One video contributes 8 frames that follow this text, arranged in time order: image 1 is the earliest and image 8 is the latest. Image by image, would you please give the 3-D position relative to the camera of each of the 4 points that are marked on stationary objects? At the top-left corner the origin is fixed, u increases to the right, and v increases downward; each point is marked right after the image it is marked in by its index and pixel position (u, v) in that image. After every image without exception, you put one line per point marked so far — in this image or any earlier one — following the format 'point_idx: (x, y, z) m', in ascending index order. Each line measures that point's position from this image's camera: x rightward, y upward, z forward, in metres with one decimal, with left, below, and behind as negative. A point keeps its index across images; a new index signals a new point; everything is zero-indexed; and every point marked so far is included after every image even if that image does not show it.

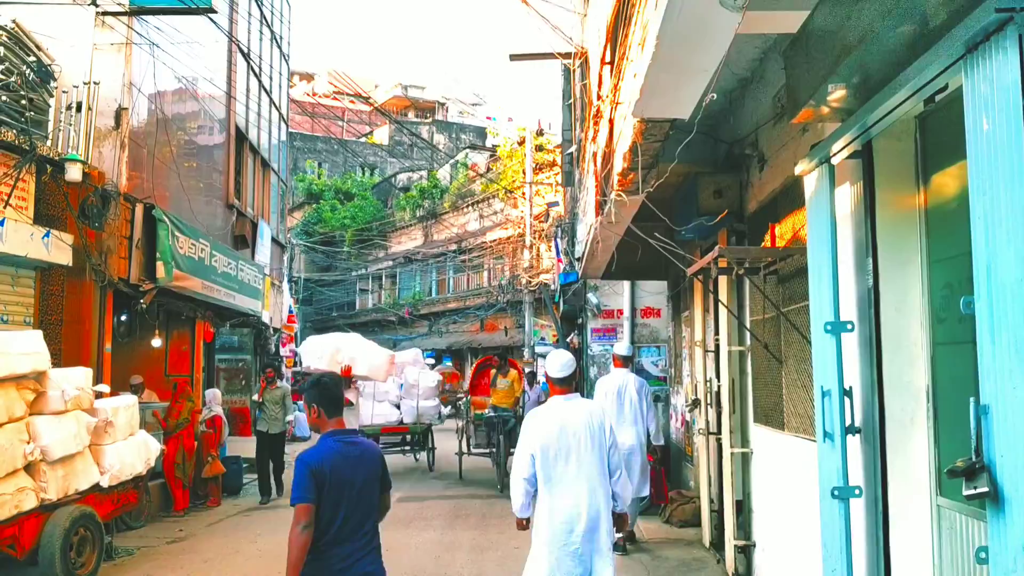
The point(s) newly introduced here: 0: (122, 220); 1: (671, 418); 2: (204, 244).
0: (-4.4, +0.8, +9.4) m
1: (+1.9, -1.6, +9.8) m
2: (-4.3, +0.6, +11.5) m
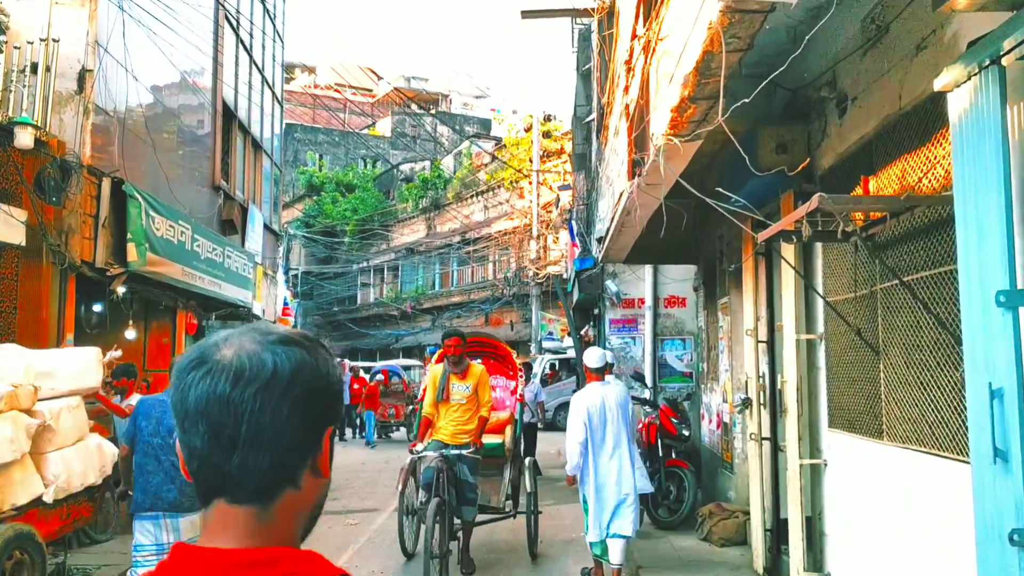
0: (-4.3, +0.9, +8.3) m
1: (+2.0, -1.4, +8.7) m
2: (-4.1, +0.8, +10.5) m
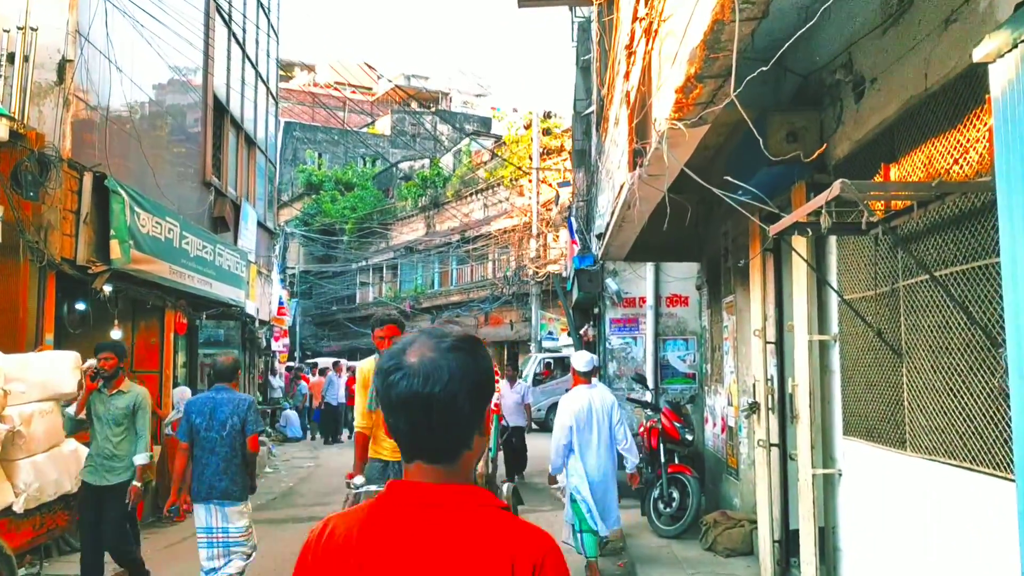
0: (-4.3, +1.0, +8.0) m
1: (+2.0, -1.4, +8.4) m
2: (-4.2, +0.8, +10.2) m
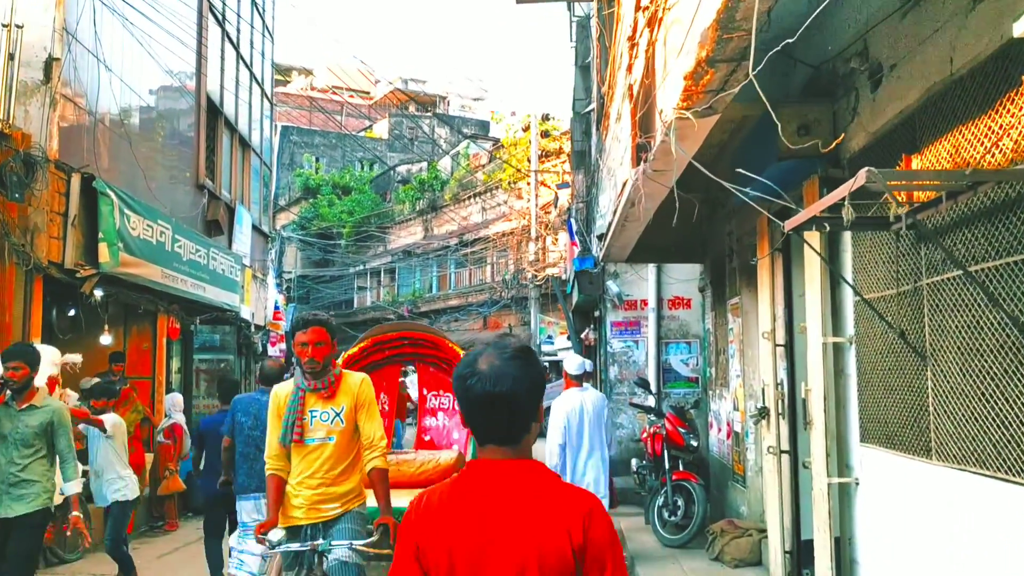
0: (-4.3, +0.9, +7.8) m
1: (+2.0, -1.4, +8.2) m
2: (-4.2, +0.7, +10.0) m
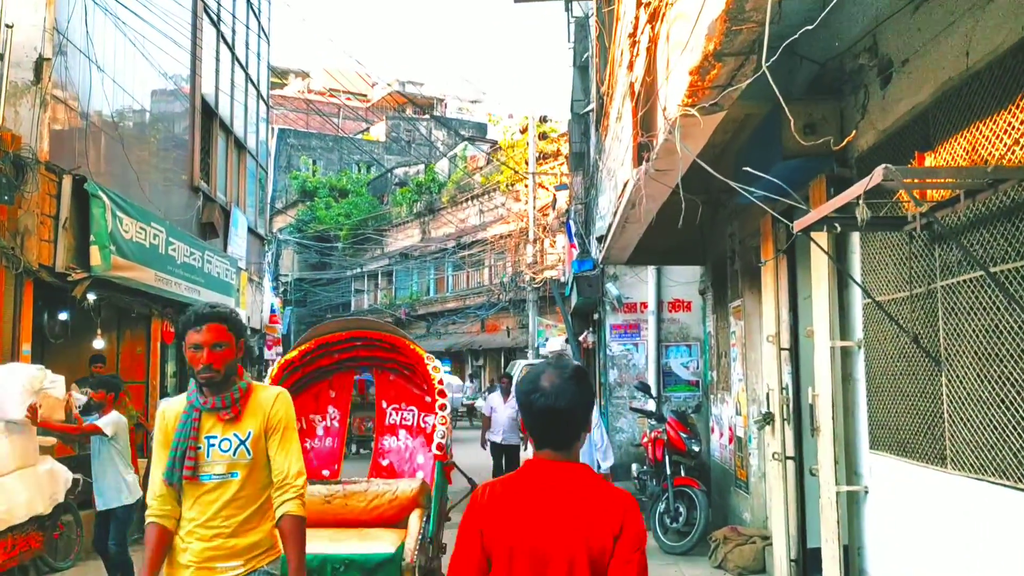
0: (-4.3, +0.9, +7.7) m
1: (+2.0, -1.4, +8.1) m
2: (-4.2, +0.7, +9.8) m
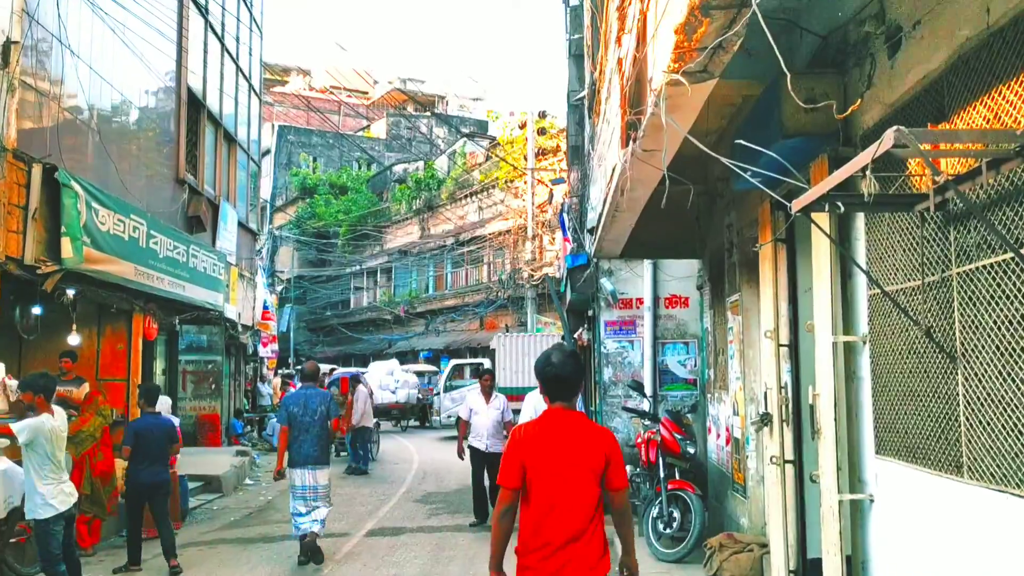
0: (-4.5, +0.9, +7.3) m
1: (+1.8, -1.4, +7.7) m
2: (-4.3, +0.8, +9.5) m
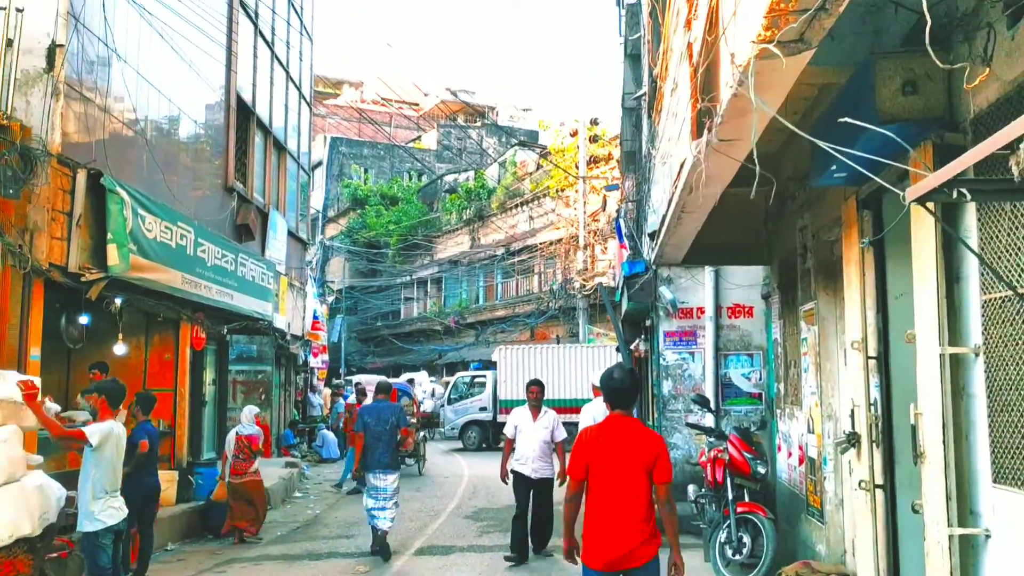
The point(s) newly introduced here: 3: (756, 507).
0: (-4.0, +0.9, +7.2) m
1: (+2.3, -1.4, +7.2) m
2: (-3.7, +0.7, +9.4) m
3: (+1.8, -1.6, +6.0) m
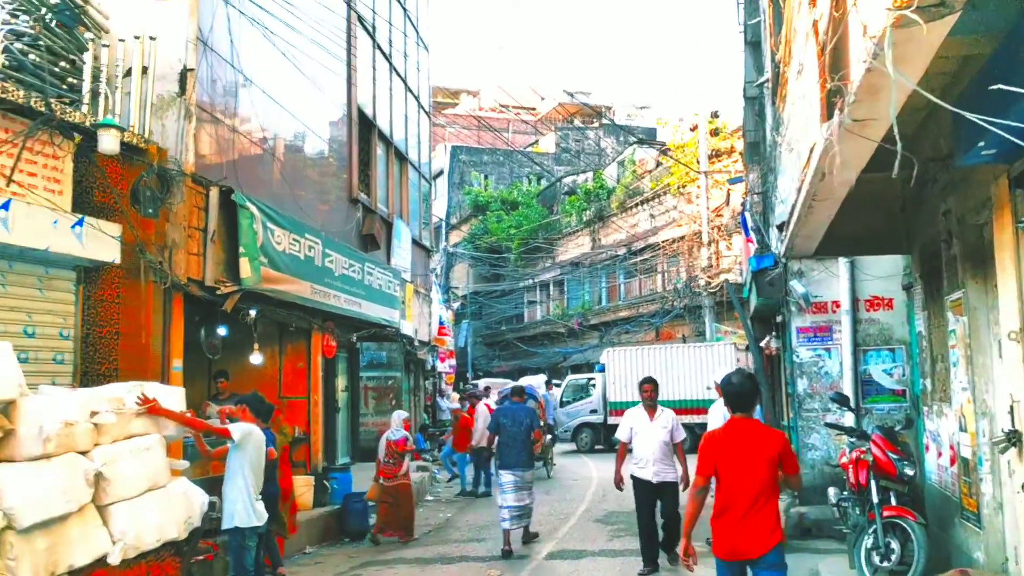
0: (-2.9, +0.8, +7.6) m
1: (+3.4, -1.3, +6.7) m
2: (-2.4, +0.6, +9.7) m
3: (+2.7, -1.5, +5.6) m
